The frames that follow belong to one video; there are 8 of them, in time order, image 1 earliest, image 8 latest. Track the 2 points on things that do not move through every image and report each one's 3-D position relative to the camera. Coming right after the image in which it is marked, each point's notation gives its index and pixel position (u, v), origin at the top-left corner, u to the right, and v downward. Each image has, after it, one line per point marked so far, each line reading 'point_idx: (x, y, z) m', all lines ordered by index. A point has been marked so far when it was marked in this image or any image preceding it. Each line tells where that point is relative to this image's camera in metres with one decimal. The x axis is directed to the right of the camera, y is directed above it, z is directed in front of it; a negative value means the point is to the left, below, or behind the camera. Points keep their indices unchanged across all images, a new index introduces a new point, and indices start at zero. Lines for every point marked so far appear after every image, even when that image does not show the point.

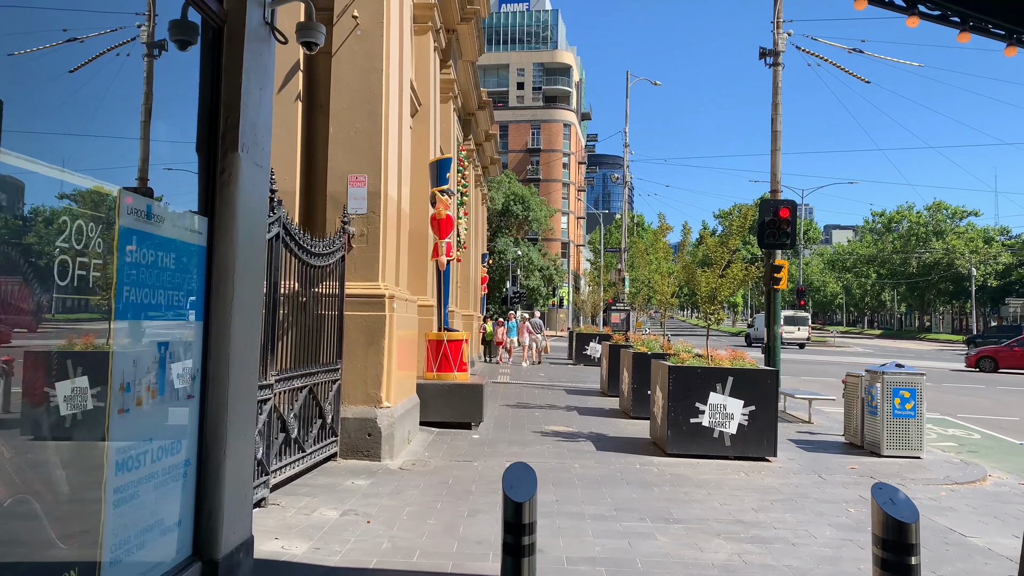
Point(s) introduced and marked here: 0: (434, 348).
0: (-1.1, -0.8, +10.8) m
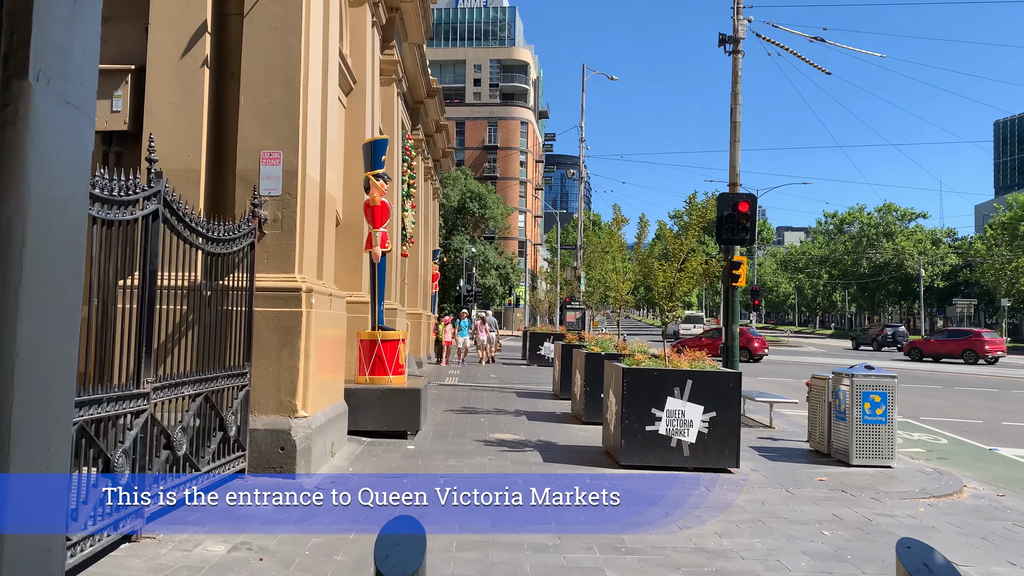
0: (-1.8, -0.8, +9.8) m
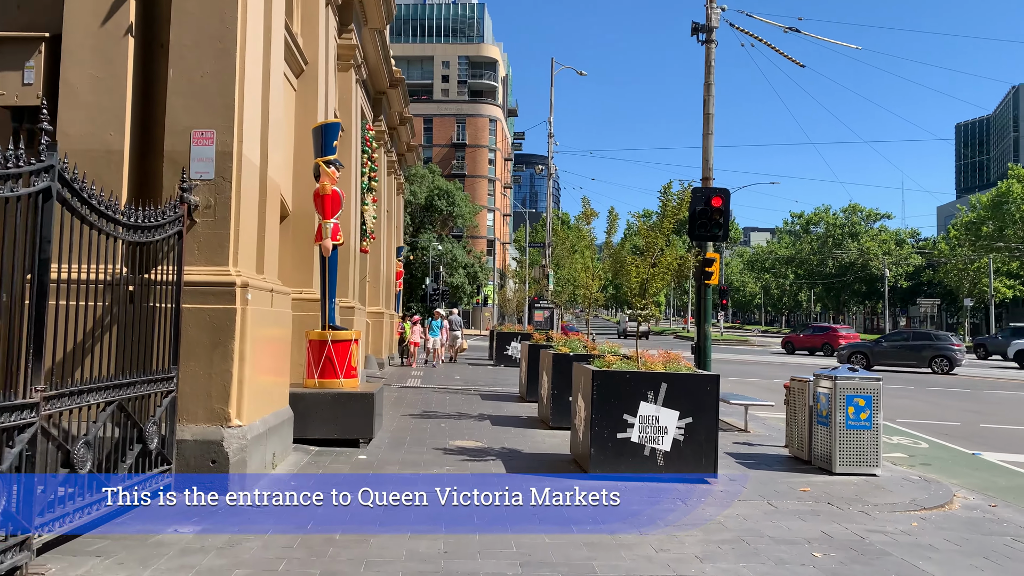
0: (-2.2, -0.7, +9.0) m
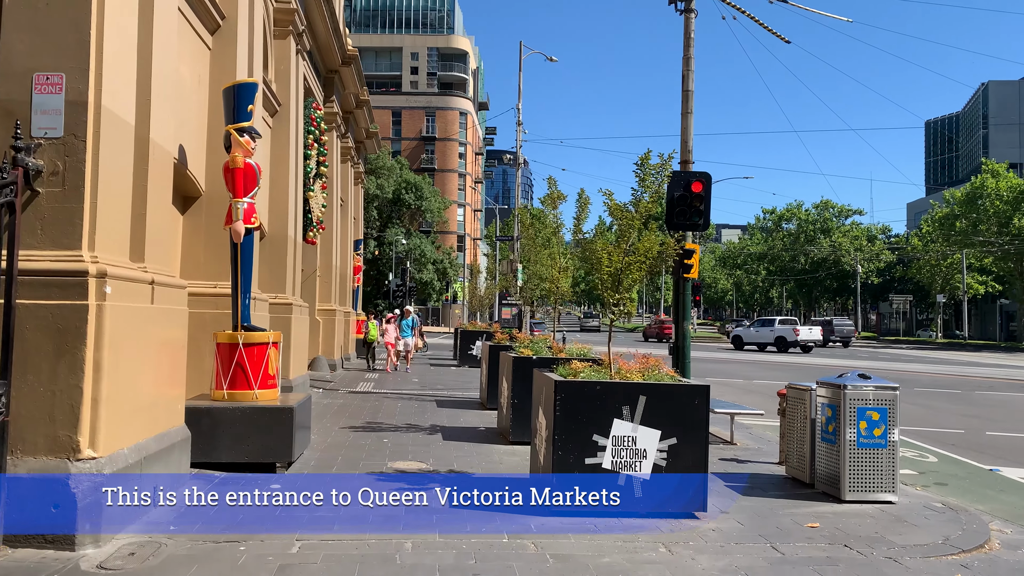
0: (-2.7, -0.6, +7.5) m
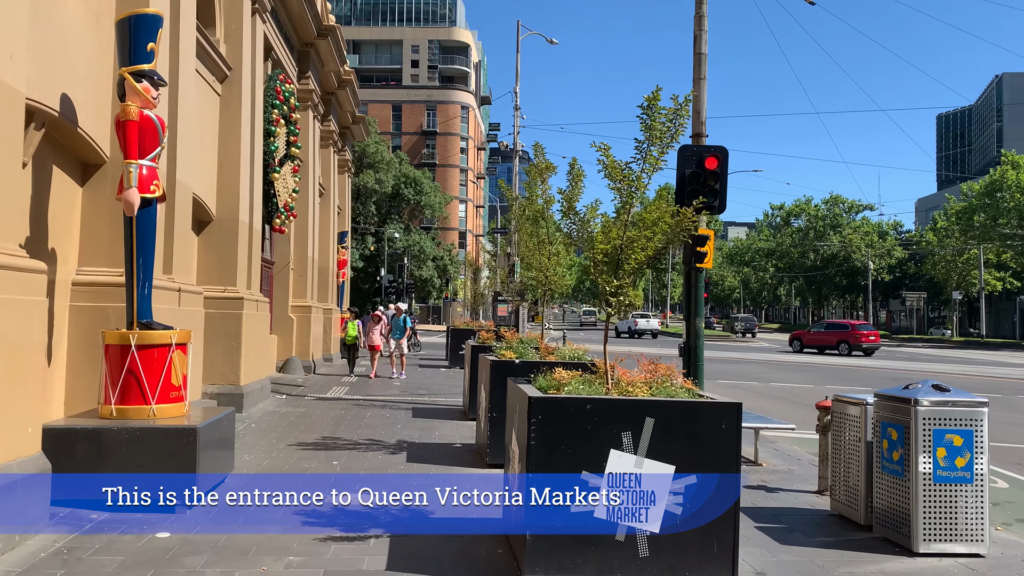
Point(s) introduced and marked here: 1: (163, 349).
0: (-2.9, -0.5, +5.9) m
1: (-2.6, -0.5, +5.9) m
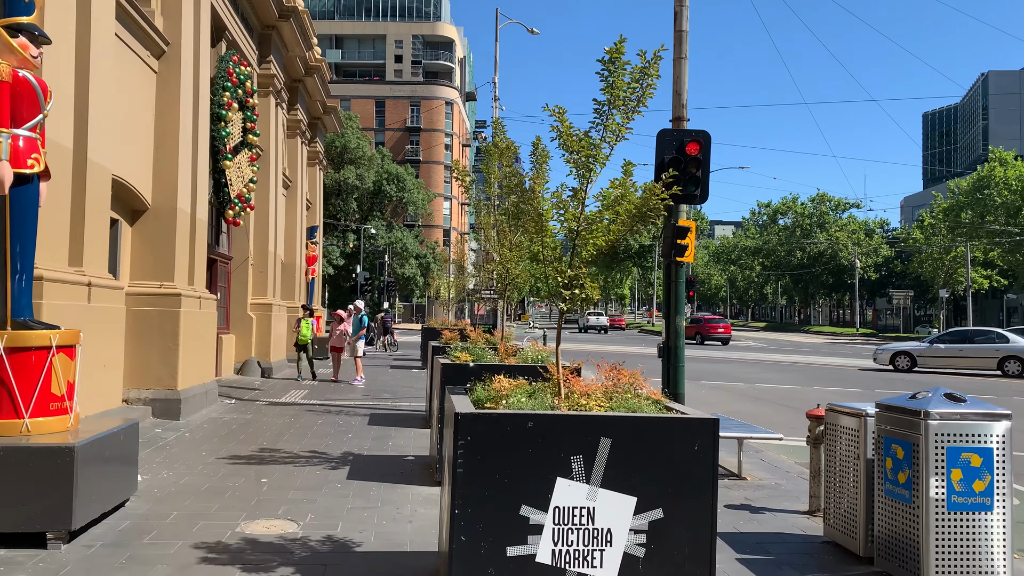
0: (-3.3, -0.5, +5.0) m
1: (-3.0, -0.4, +5.0) m
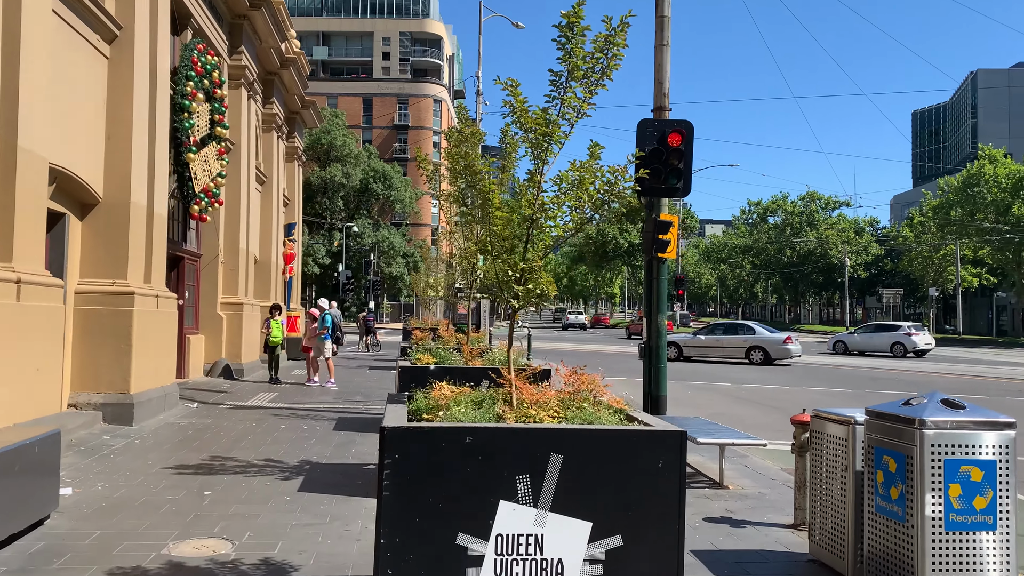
0: (-3.6, -0.5, +4.4) m
1: (-3.2, -0.4, +4.5) m
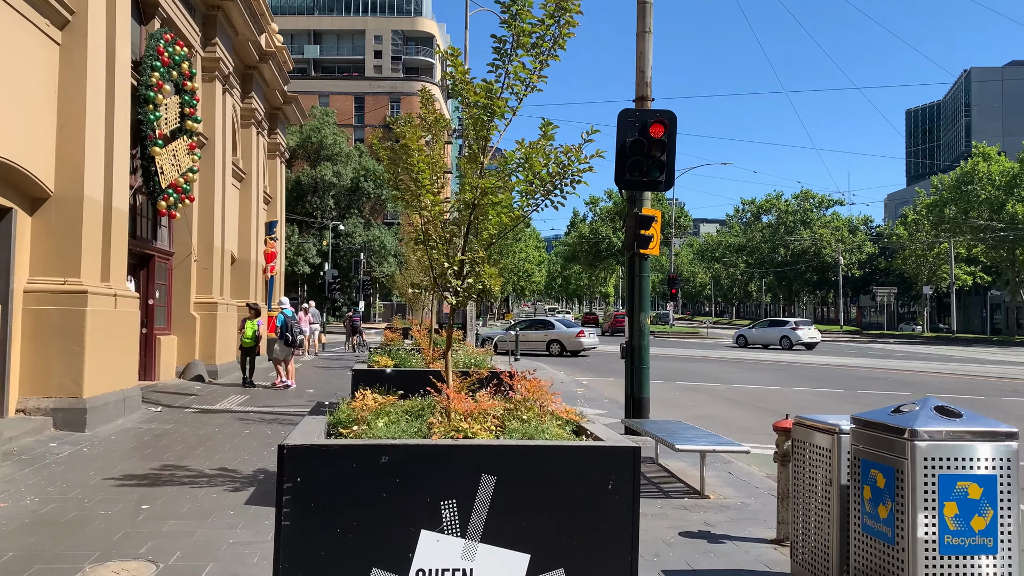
0: (-3.8, -0.5, +4.0) m
1: (-3.5, -0.4, +4.0) m
